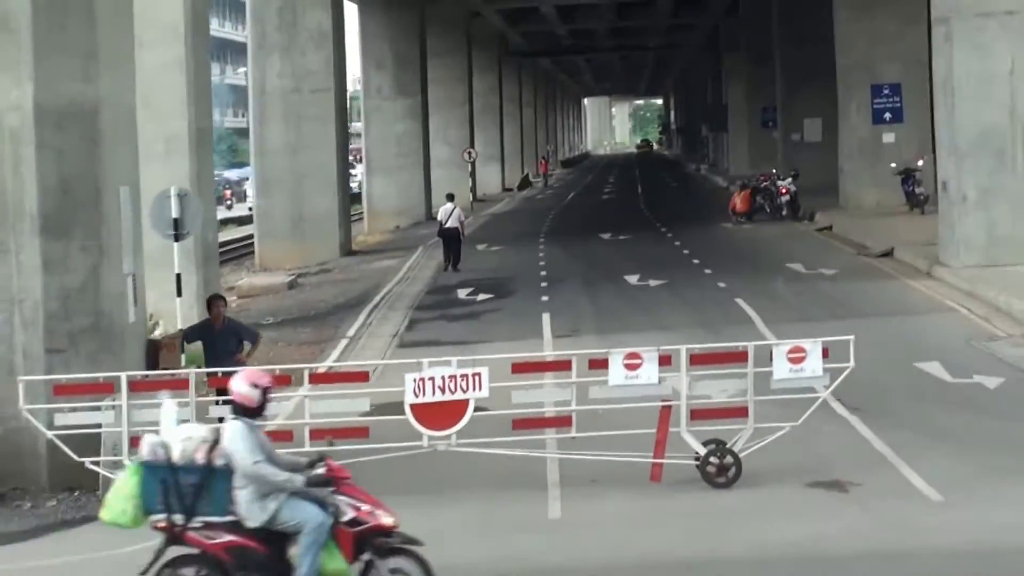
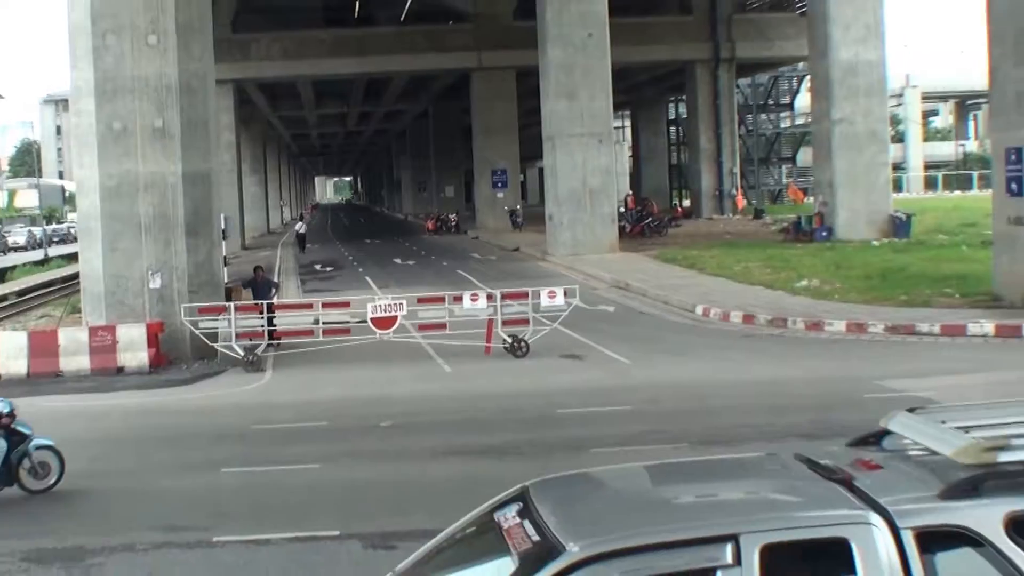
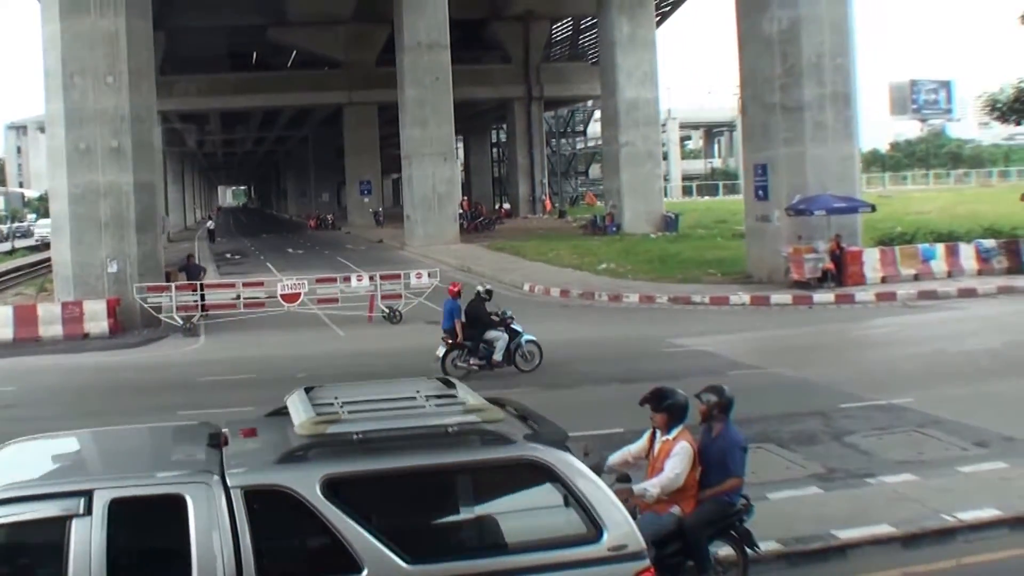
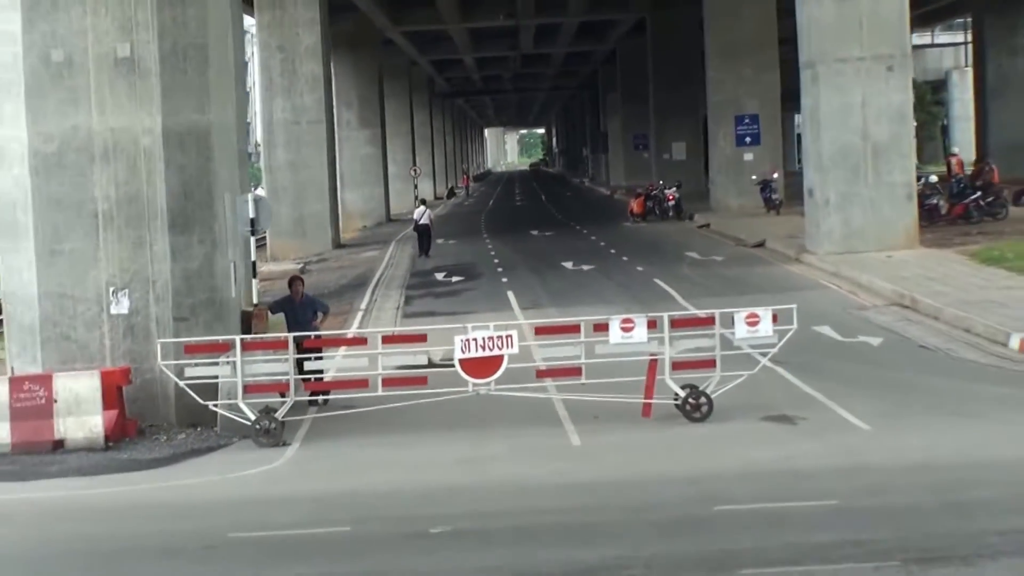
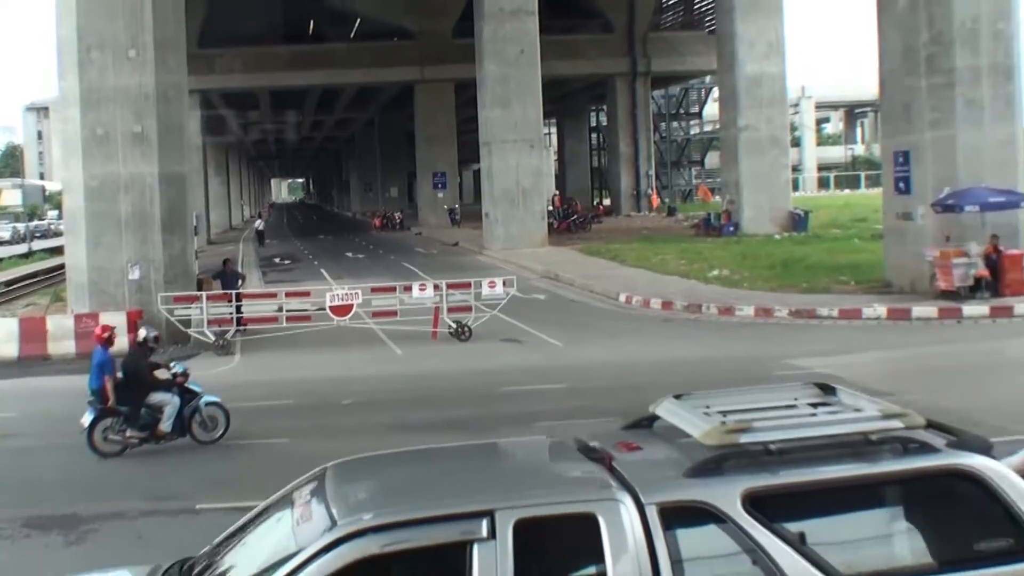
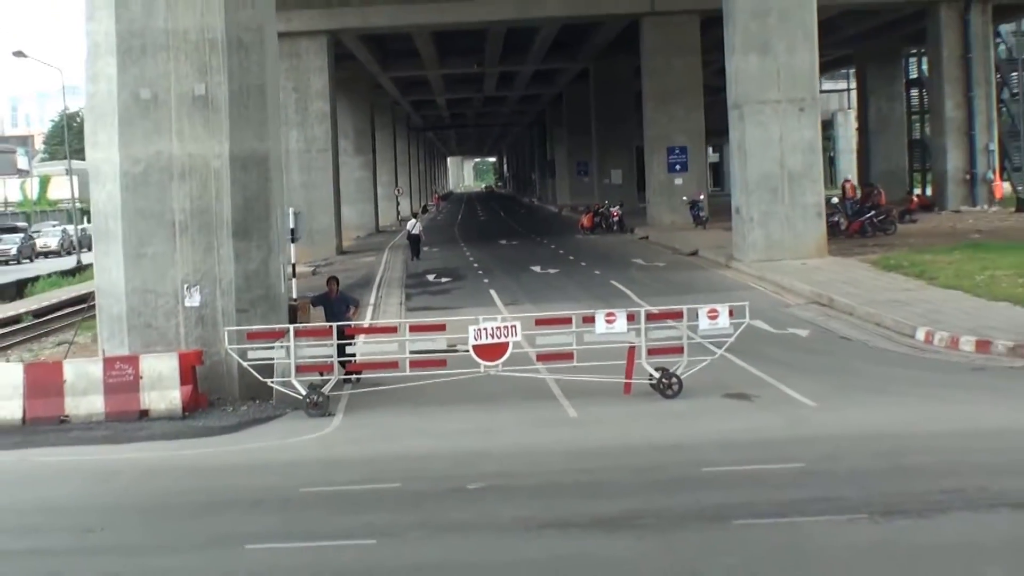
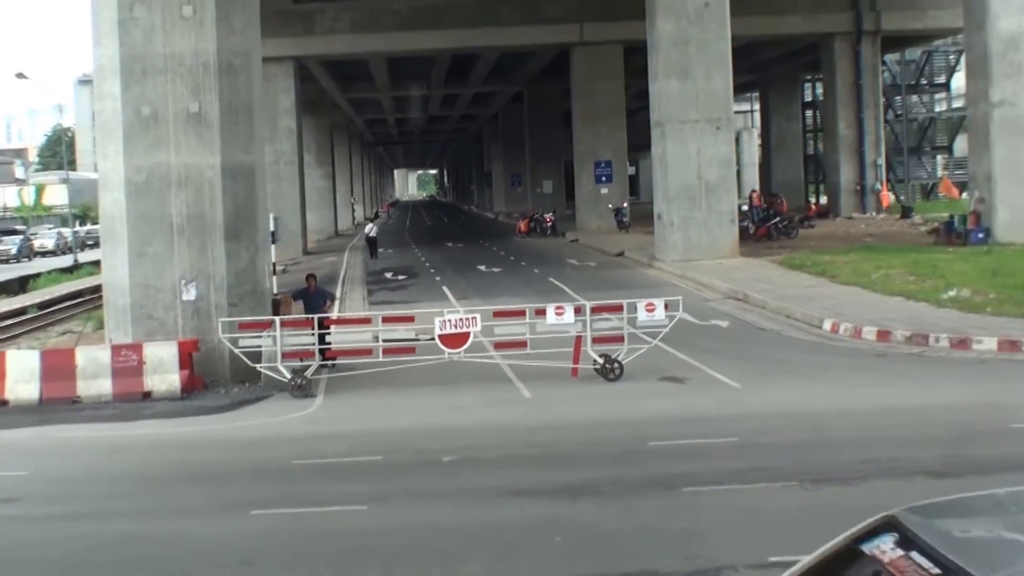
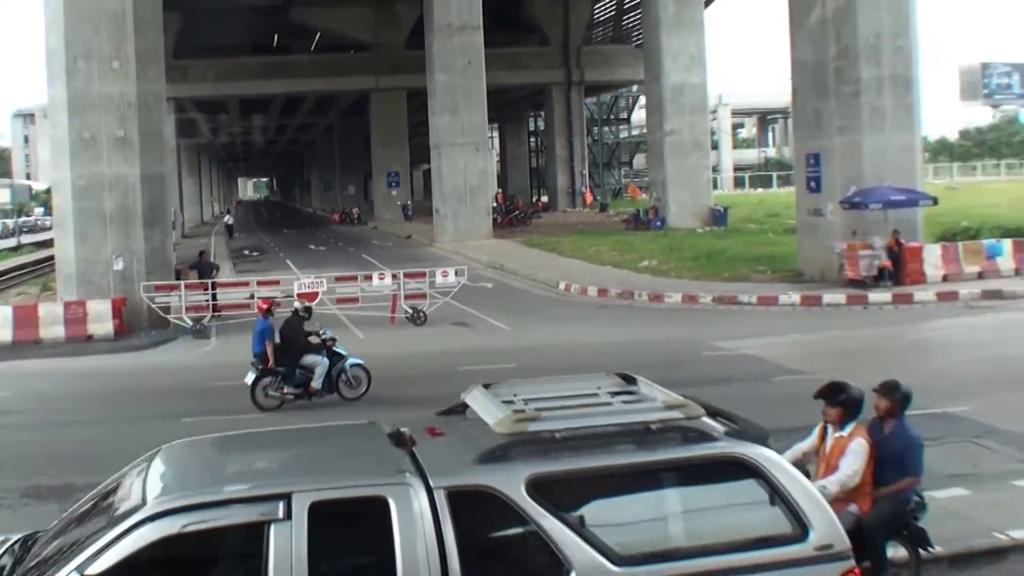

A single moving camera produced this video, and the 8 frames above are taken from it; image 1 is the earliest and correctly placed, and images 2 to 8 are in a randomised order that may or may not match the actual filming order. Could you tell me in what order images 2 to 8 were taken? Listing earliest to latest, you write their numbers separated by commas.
4, 6, 7, 2, 5, 8, 3
